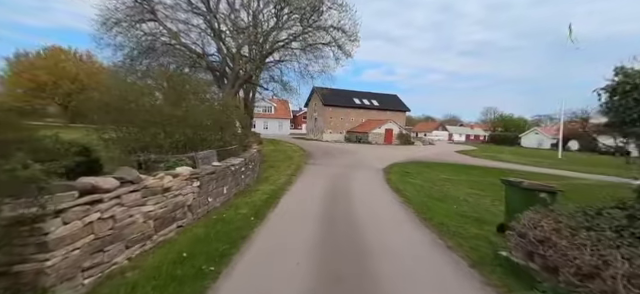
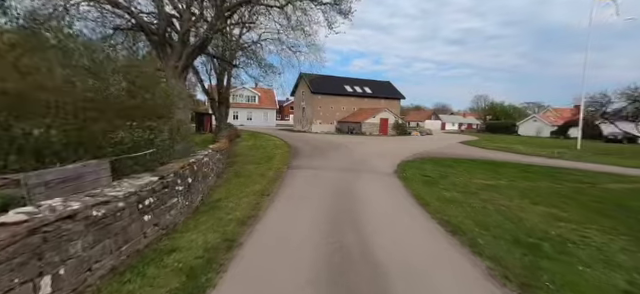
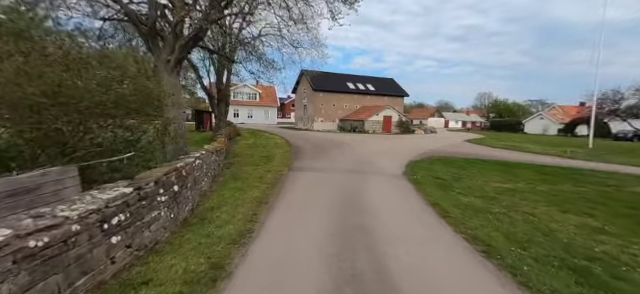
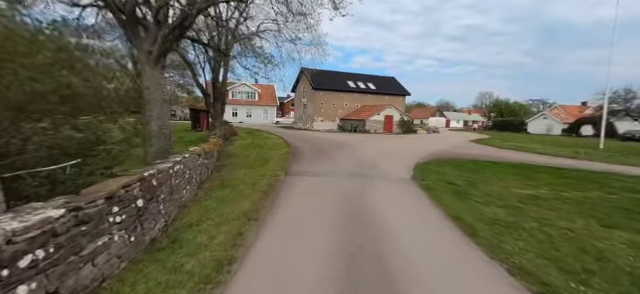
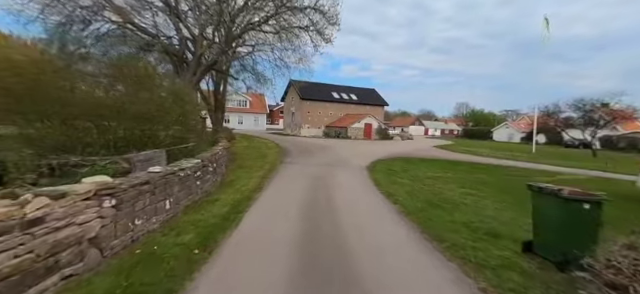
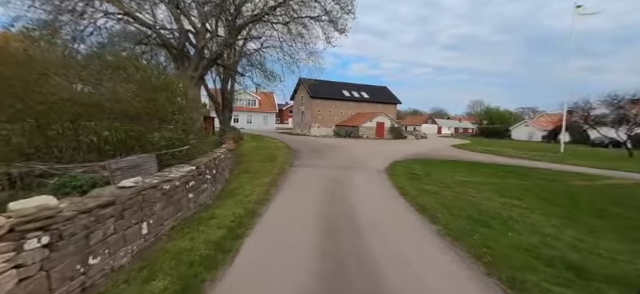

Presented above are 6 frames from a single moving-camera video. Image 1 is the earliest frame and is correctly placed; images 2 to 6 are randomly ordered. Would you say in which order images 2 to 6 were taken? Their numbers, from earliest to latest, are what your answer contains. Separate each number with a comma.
5, 6, 2, 3, 4
